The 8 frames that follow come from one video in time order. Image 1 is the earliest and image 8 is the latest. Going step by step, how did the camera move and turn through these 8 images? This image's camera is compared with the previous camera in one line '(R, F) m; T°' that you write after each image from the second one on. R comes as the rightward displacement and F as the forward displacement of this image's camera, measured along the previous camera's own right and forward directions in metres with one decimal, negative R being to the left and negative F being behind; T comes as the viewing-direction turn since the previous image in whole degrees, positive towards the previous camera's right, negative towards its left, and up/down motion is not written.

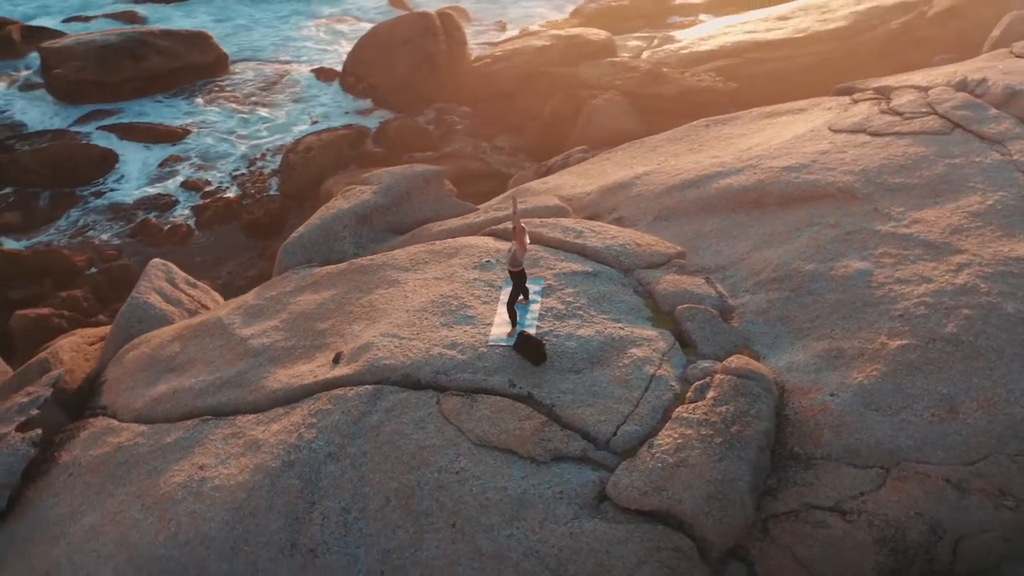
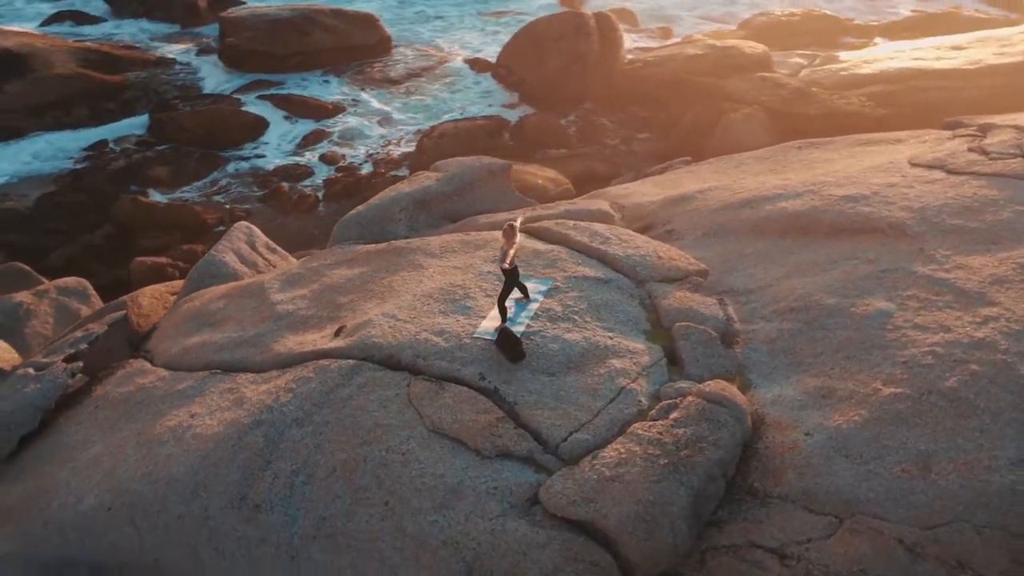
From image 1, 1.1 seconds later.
(+1.1, +0.1) m; -11°
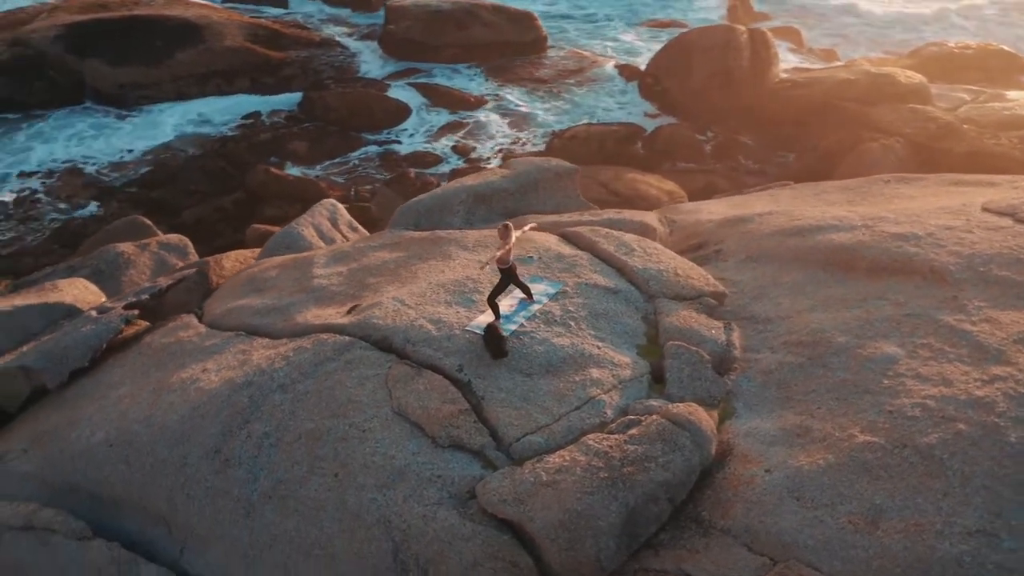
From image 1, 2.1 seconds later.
(+1.0, 0.0) m; -10°
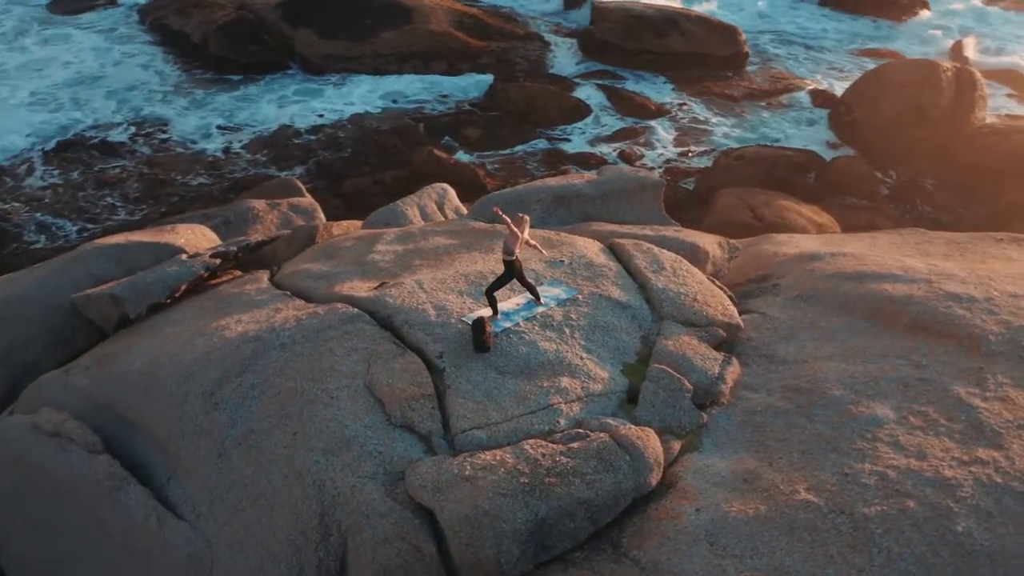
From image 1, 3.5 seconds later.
(+1.3, +0.1) m; -13°
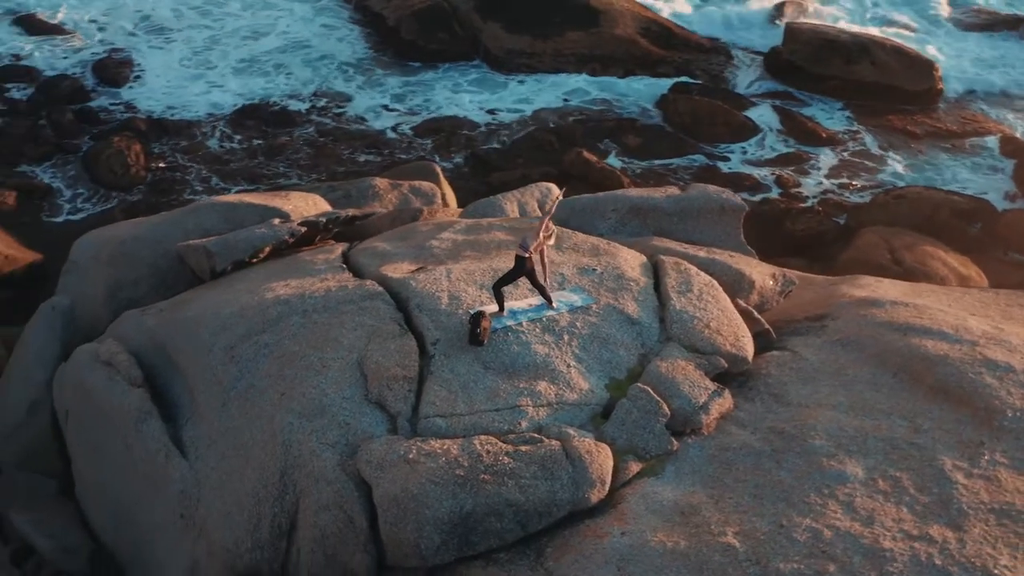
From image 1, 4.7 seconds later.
(+1.1, +0.1) m; -12°
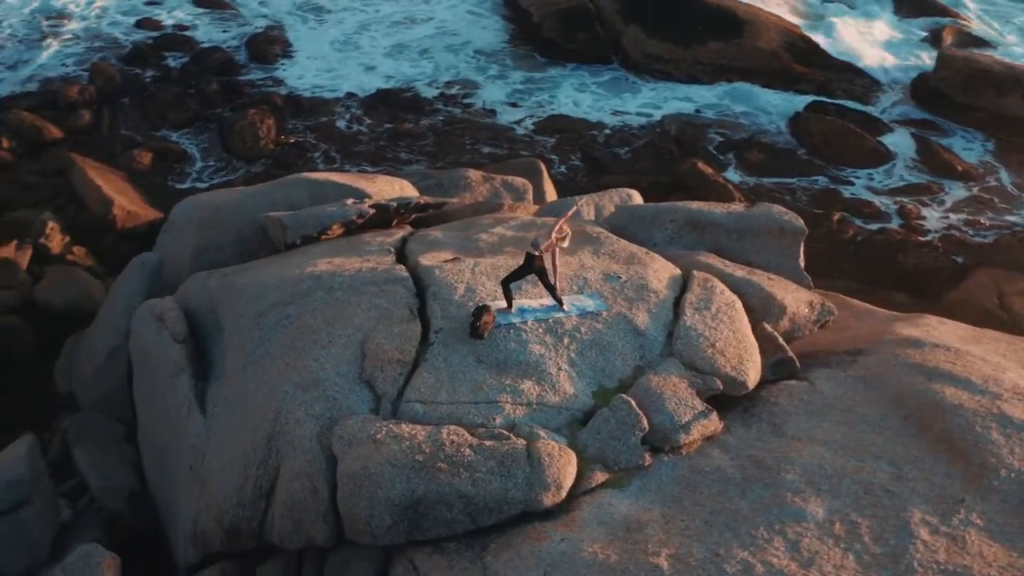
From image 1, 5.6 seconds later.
(+0.9, 0.0) m; -9°
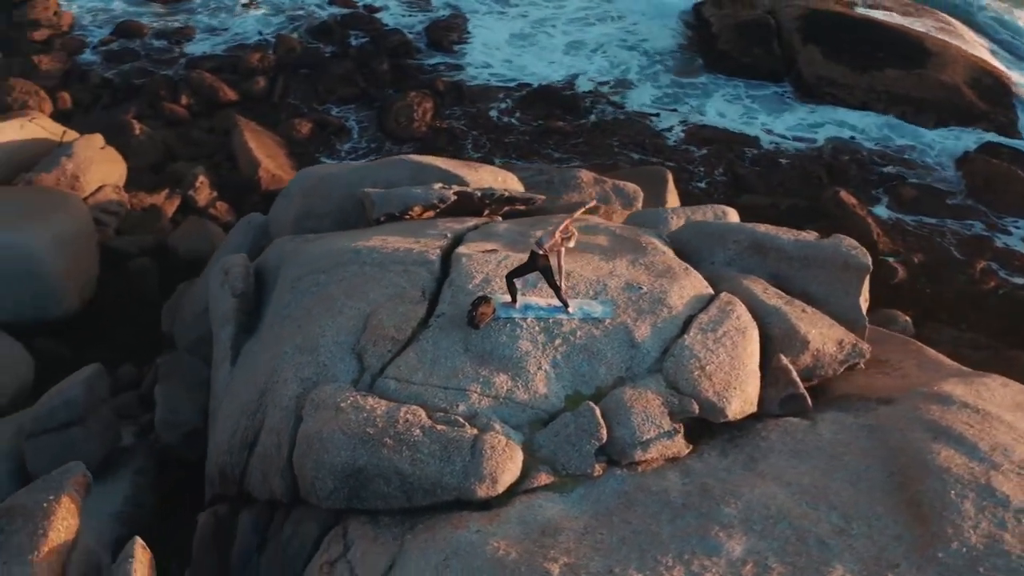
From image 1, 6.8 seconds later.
(+1.1, +0.1) m; -11°
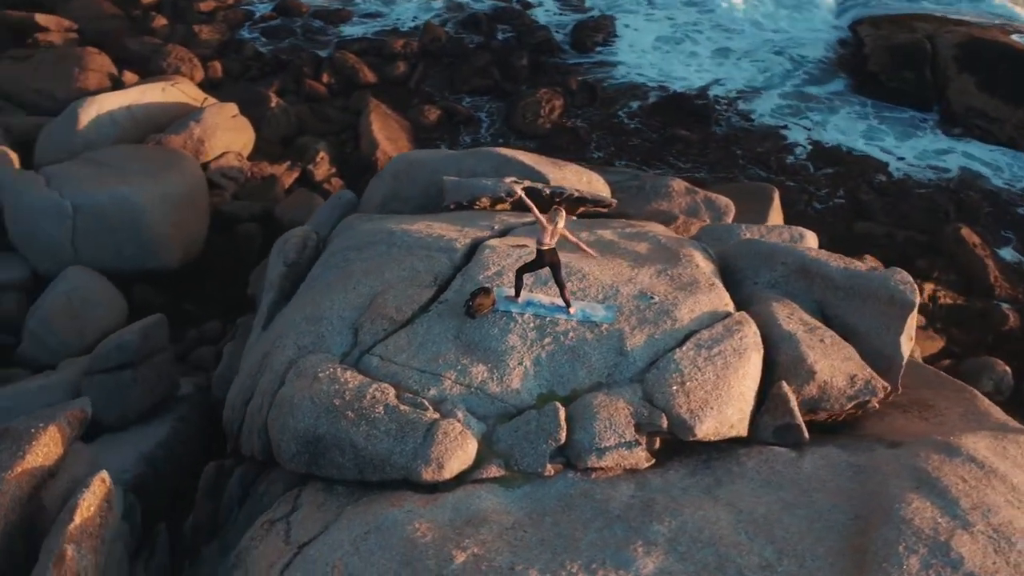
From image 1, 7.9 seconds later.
(+0.9, 0.0) m; -10°
